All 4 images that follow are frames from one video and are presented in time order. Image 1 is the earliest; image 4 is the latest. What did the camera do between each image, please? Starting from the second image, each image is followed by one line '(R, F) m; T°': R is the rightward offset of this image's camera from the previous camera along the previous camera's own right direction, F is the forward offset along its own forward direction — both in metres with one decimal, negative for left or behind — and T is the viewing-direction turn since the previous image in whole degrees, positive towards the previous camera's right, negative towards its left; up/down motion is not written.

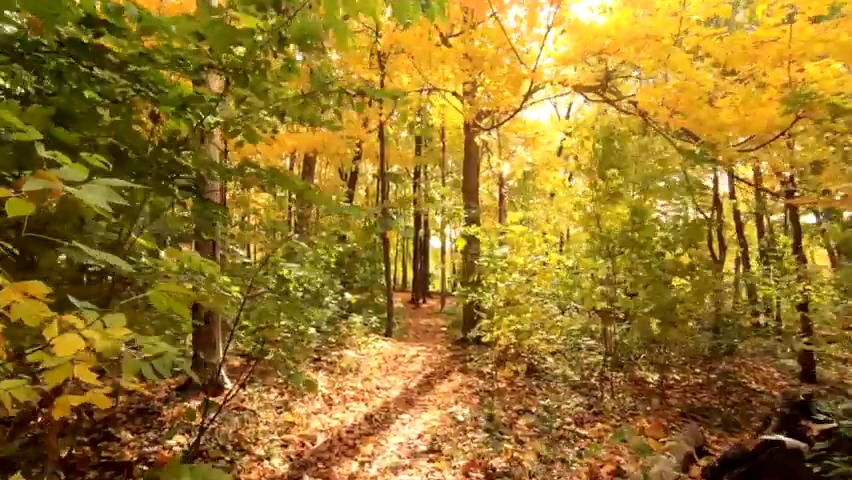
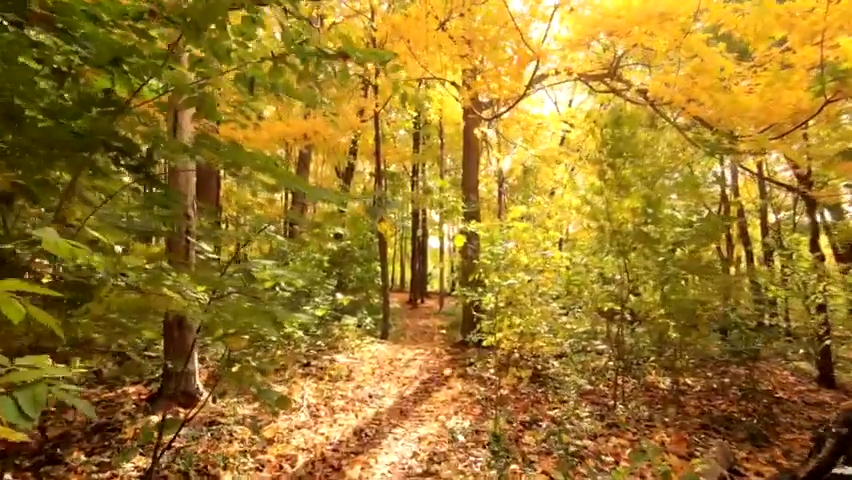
(0.0, +0.4) m; 0°
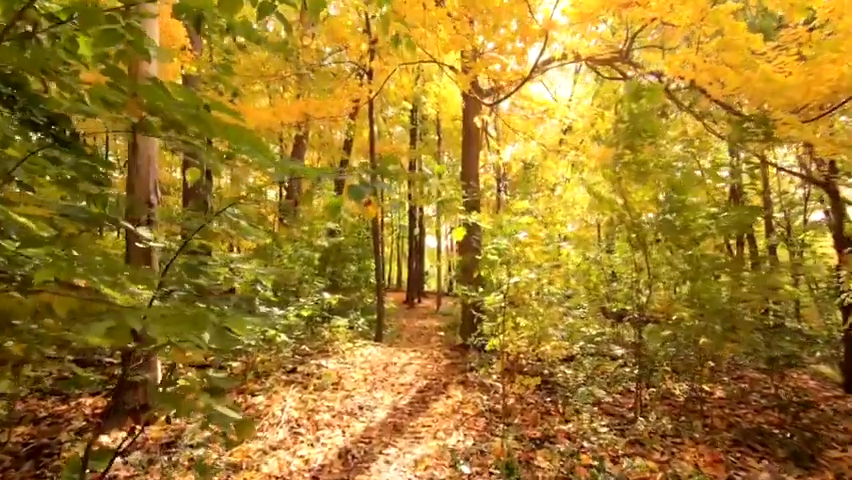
(0.0, +0.6) m; 0°
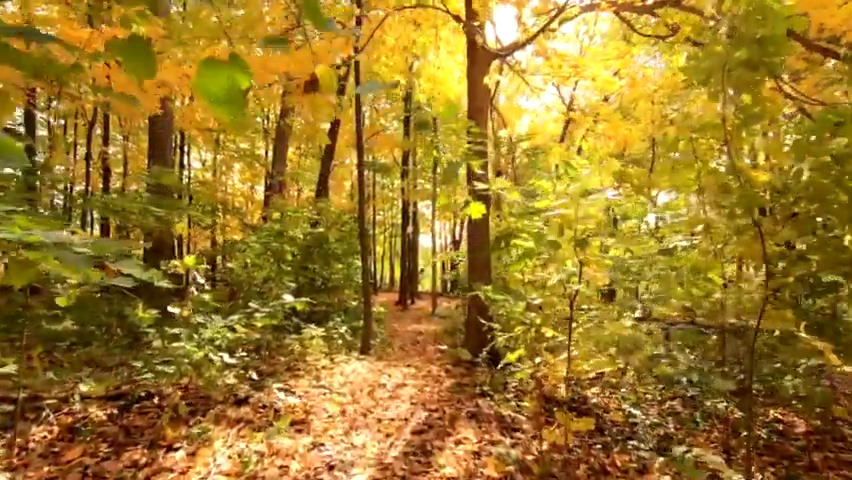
(-0.1, +1.5) m; +1°
